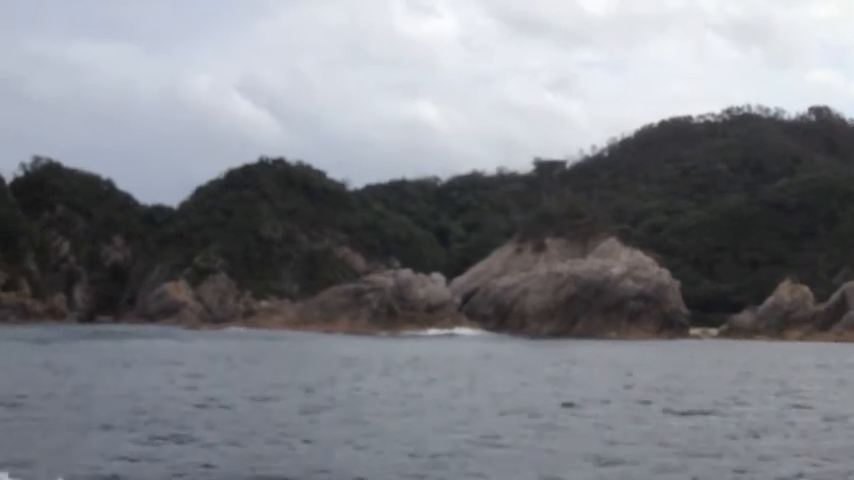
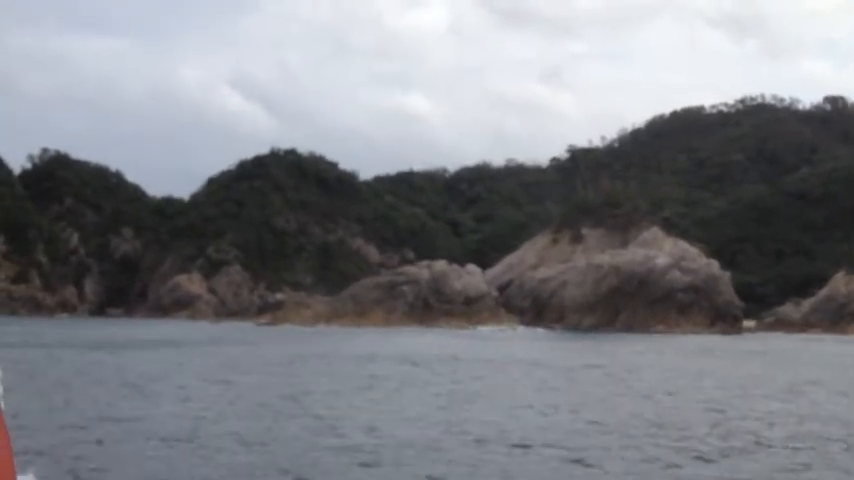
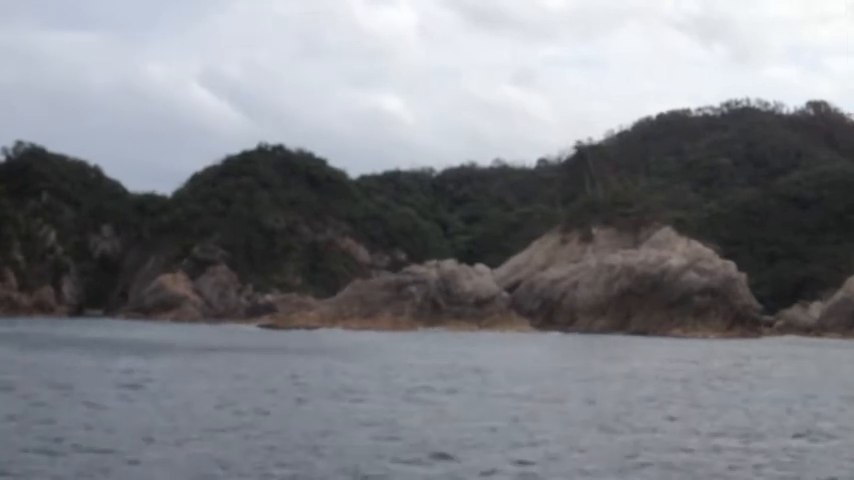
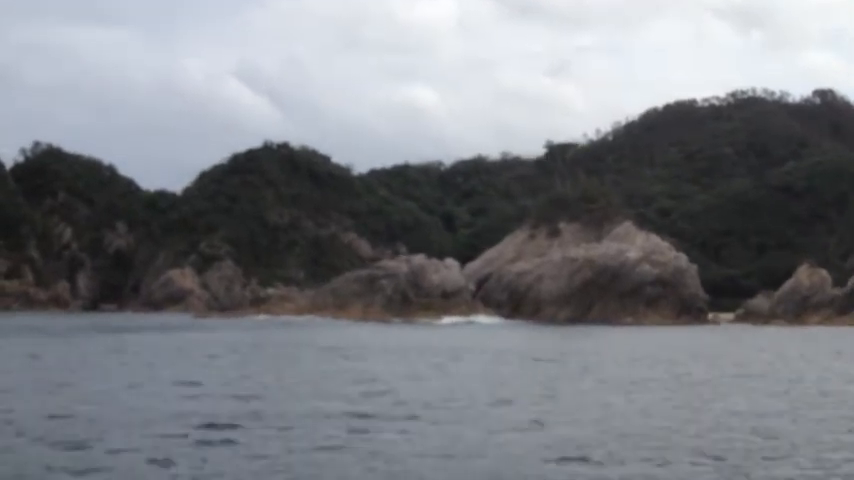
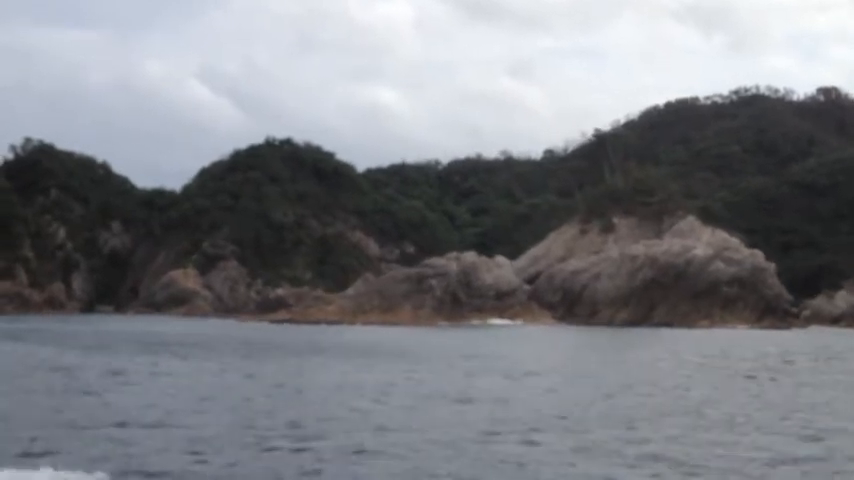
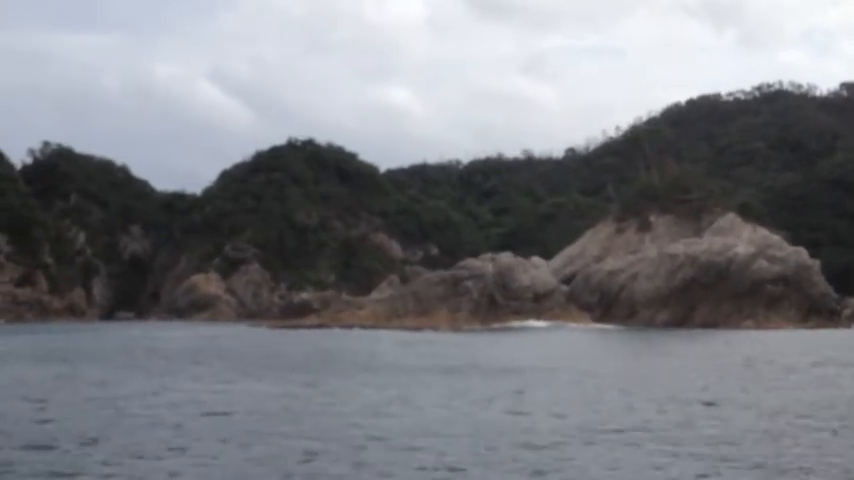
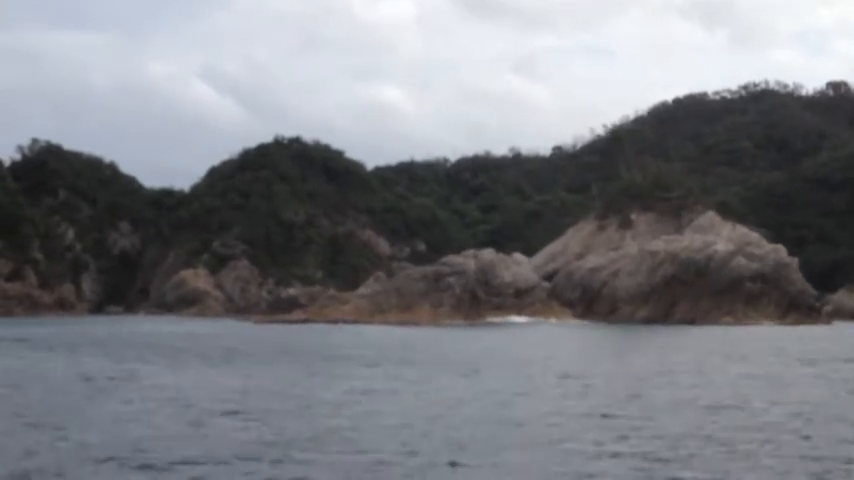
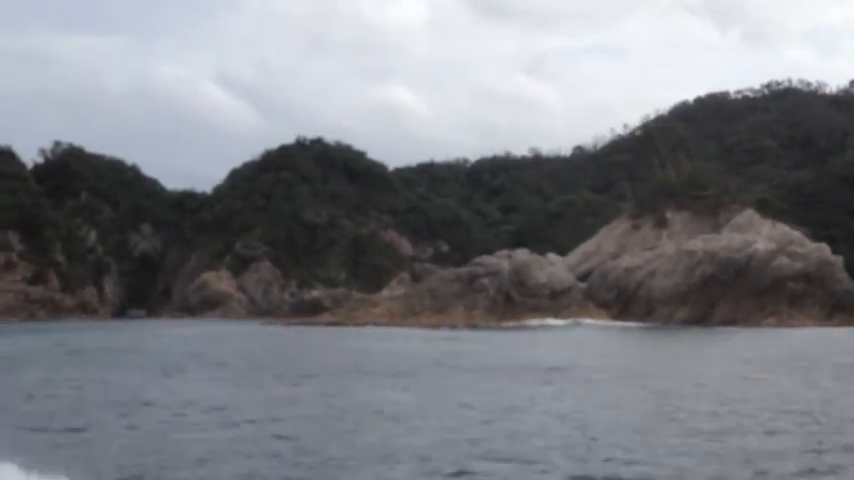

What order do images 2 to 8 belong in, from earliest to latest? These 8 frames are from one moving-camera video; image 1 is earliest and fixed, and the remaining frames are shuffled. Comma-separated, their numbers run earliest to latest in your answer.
4, 2, 3, 5, 7, 6, 8
